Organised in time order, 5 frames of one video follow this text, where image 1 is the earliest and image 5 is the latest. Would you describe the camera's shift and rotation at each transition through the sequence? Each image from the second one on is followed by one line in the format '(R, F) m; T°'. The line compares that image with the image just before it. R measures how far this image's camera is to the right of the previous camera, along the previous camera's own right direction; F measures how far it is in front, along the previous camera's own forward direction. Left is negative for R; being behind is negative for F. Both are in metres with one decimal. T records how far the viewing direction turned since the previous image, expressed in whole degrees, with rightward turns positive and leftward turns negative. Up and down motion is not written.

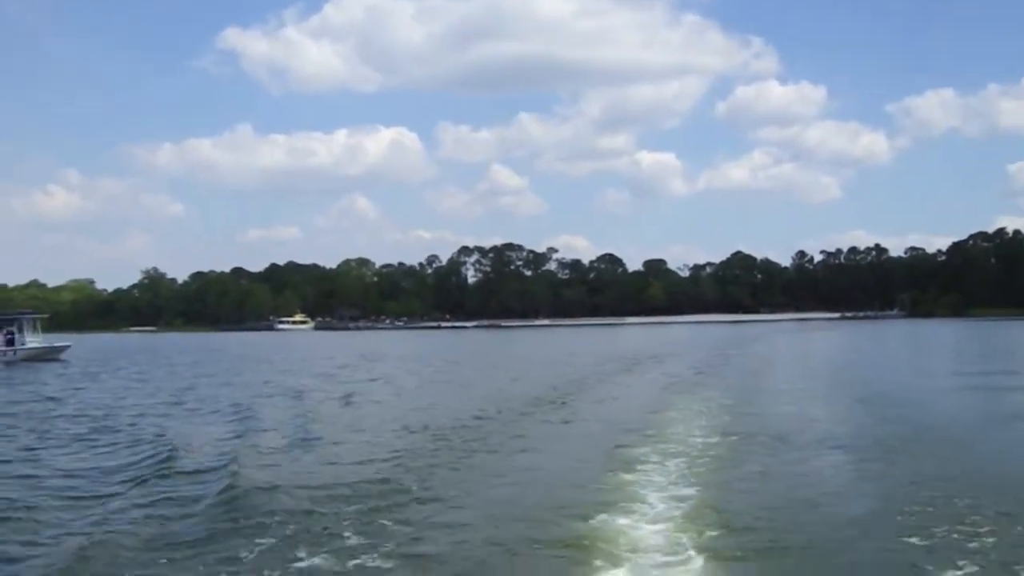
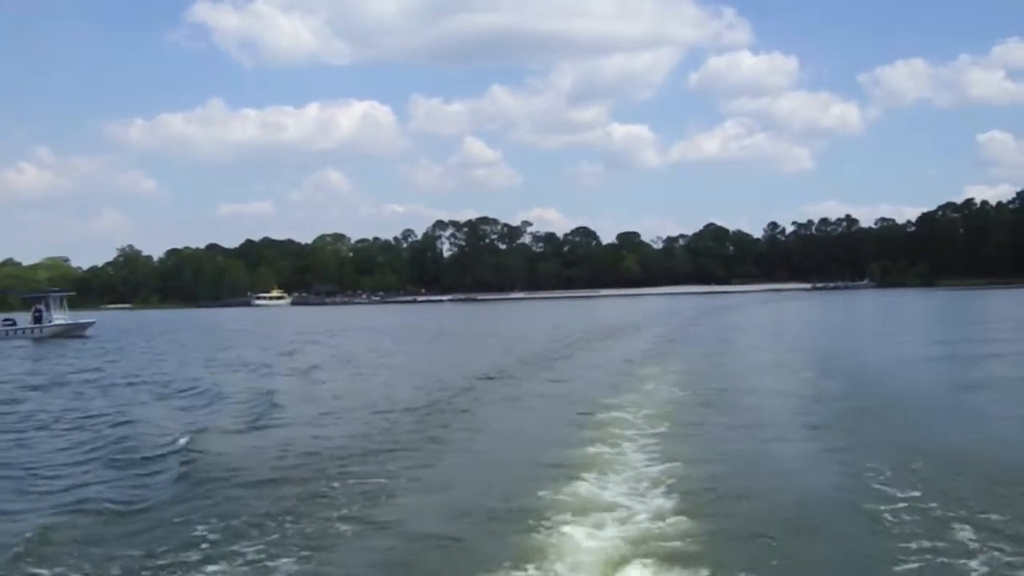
(-0.1, -0.5) m; +1°
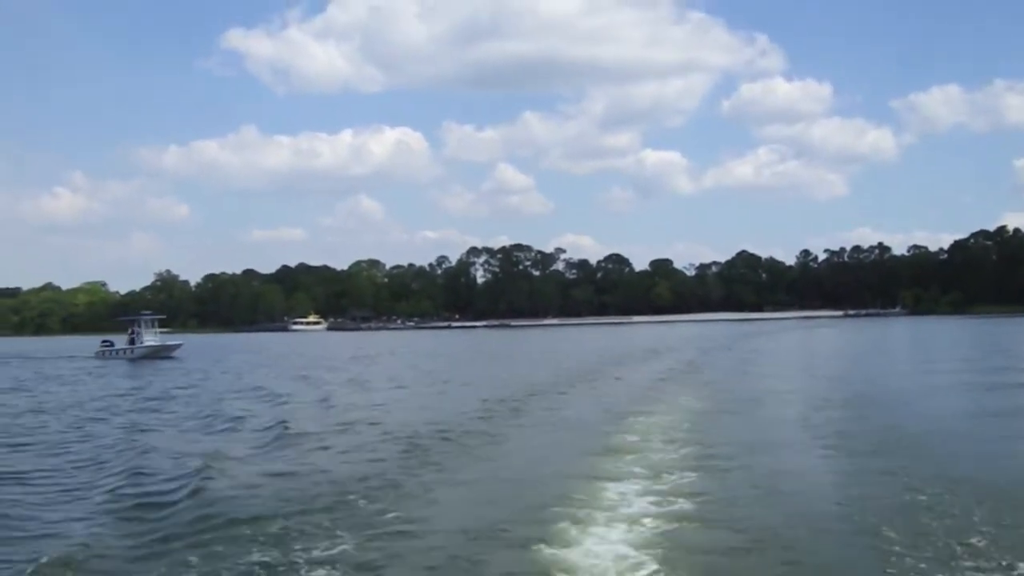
(-0.1, -0.8) m; -2°
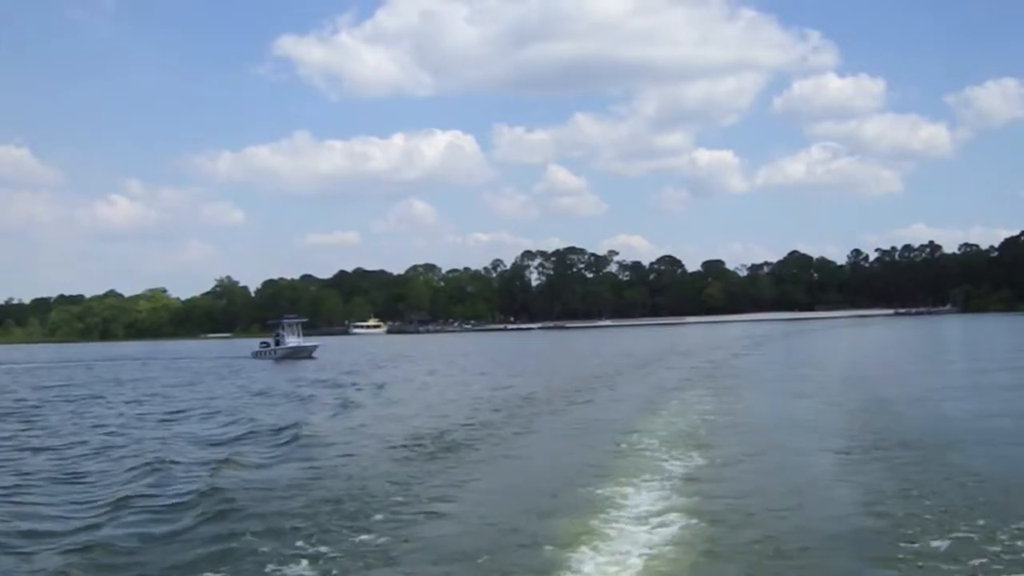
(-0.1, -1.7) m; -3°
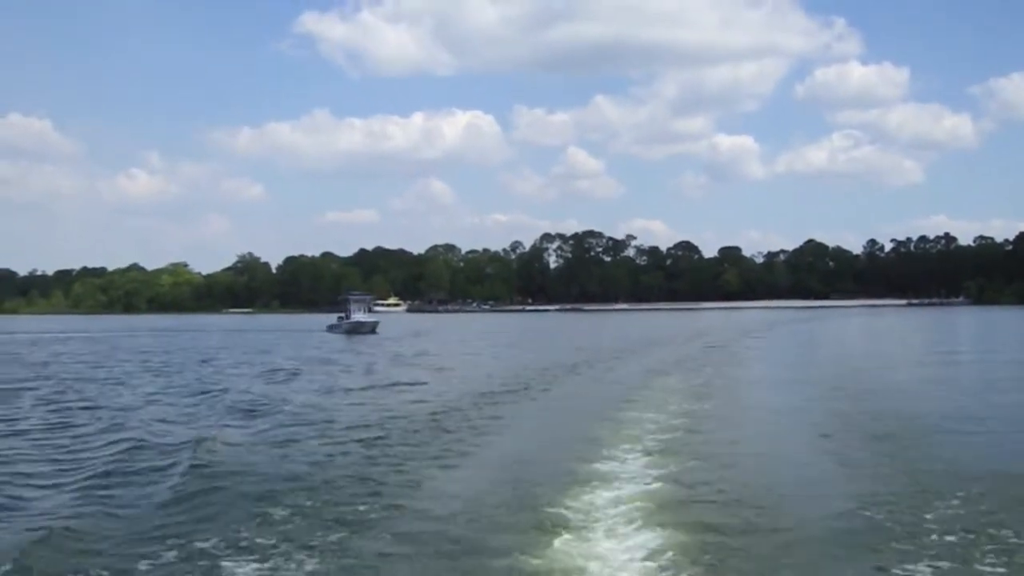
(-0.1, -1.2) m; -1°
